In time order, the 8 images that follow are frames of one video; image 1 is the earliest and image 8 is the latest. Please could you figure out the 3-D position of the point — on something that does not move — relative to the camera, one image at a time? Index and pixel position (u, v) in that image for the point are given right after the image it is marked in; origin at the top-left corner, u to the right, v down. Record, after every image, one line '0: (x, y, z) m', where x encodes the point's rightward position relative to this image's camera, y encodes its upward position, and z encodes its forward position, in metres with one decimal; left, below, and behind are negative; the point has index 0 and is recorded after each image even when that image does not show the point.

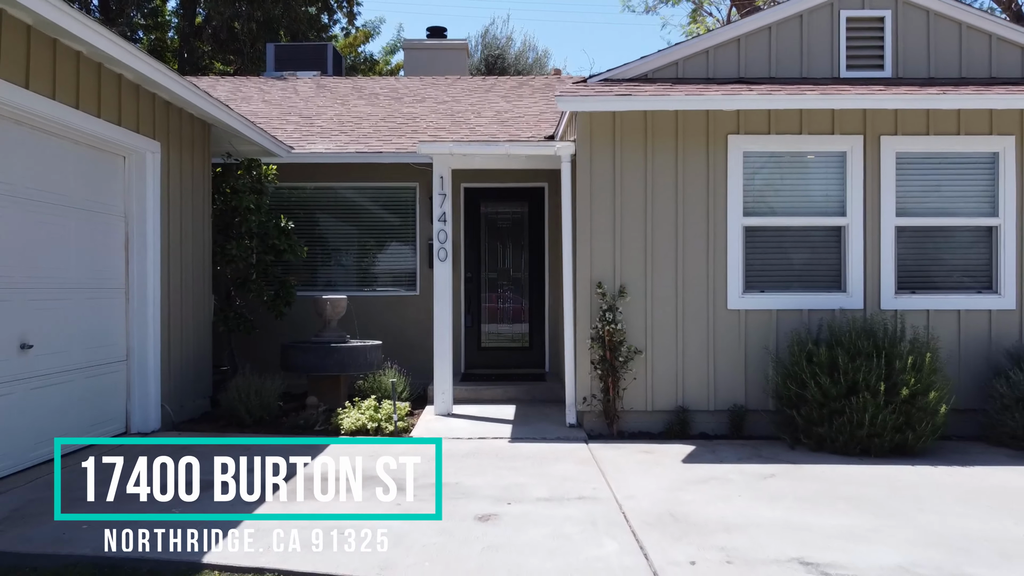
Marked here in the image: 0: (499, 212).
0: (-0.2, +0.9, +8.8) m
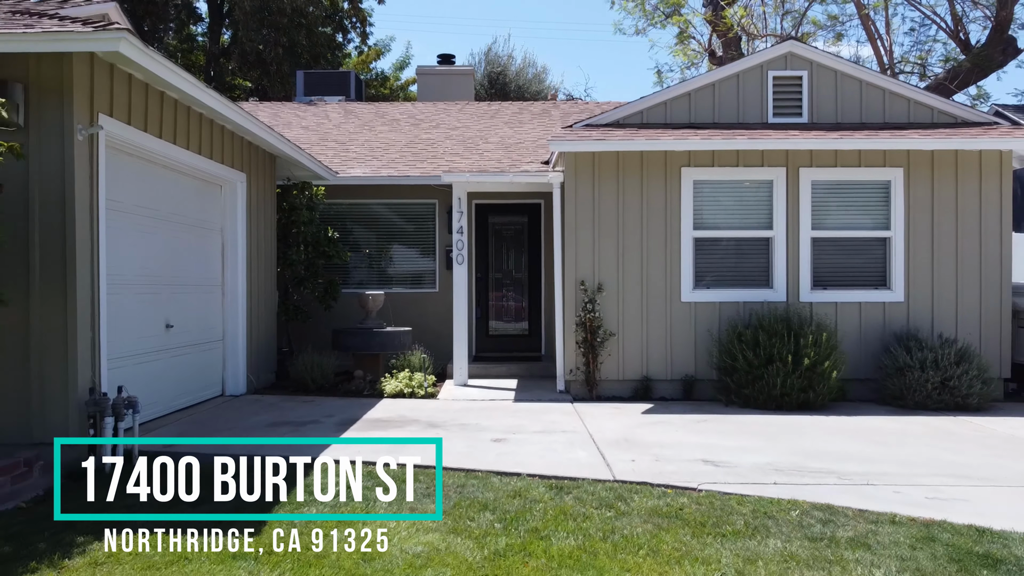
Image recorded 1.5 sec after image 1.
0: (-0.1, +1.0, +10.7) m
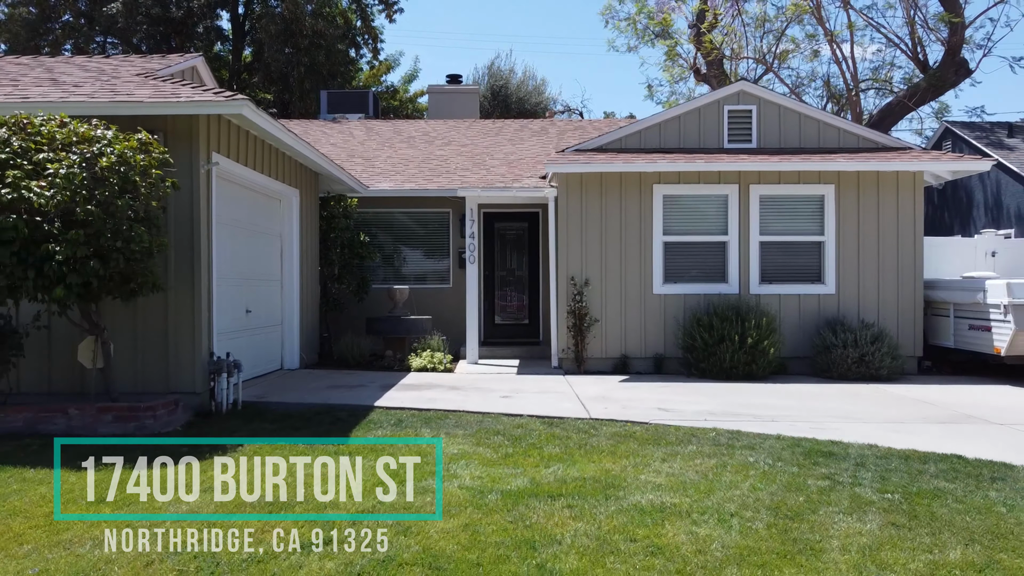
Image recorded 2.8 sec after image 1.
0: (-0.1, +1.1, +12.6) m
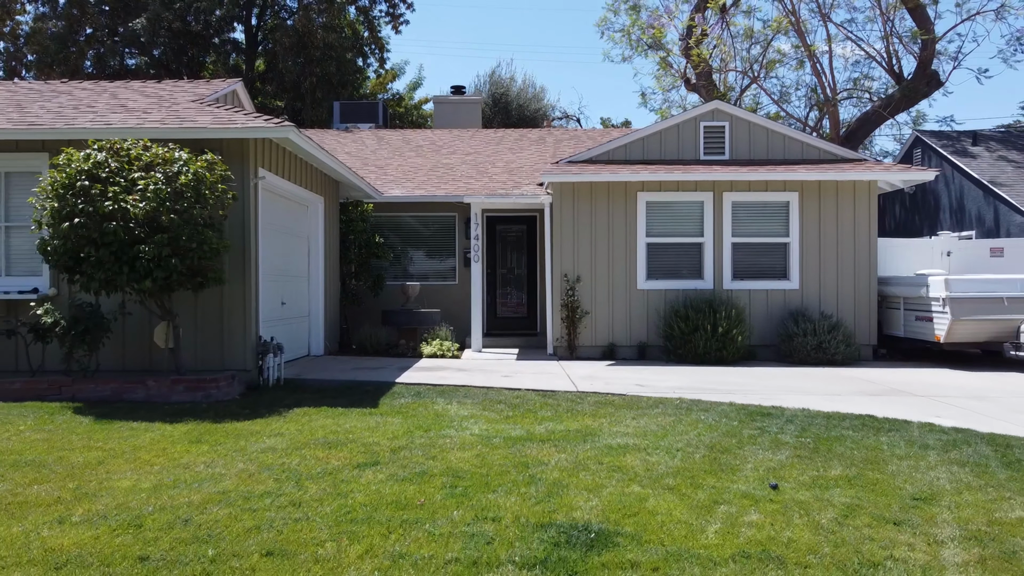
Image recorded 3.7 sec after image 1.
0: (-0.1, +1.1, +13.9) m
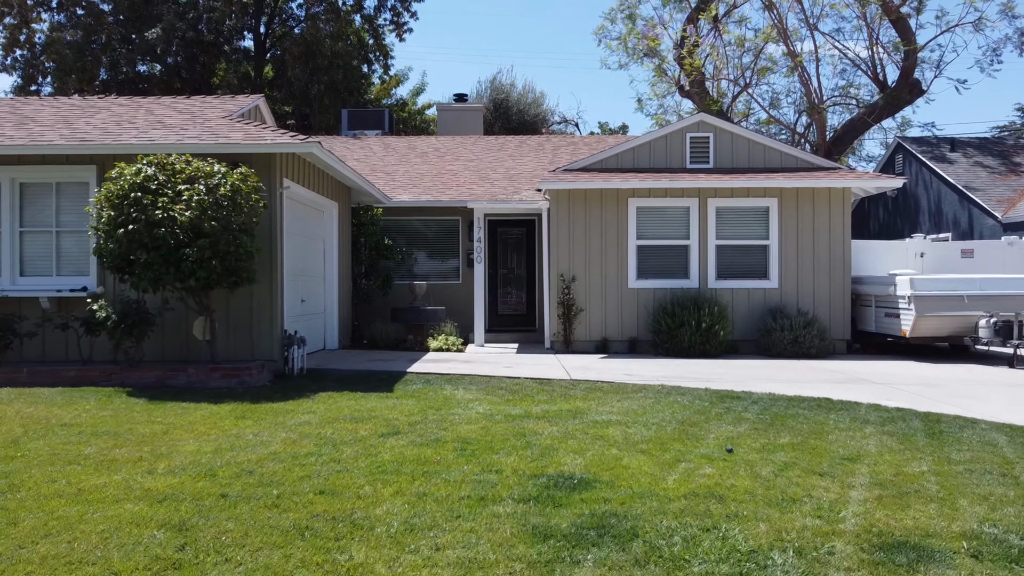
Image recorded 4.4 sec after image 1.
0: (-0.1, +1.1, +14.9) m
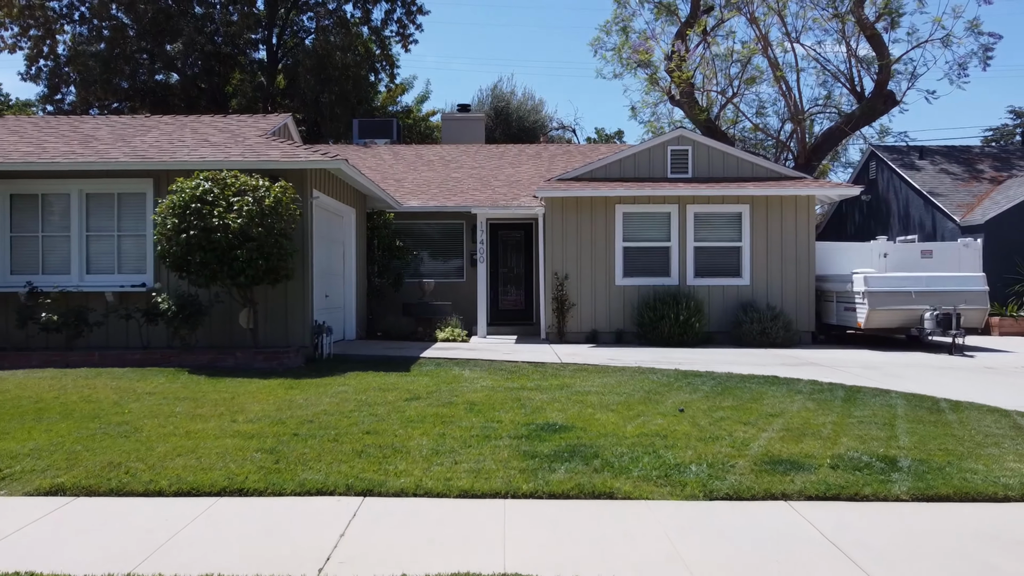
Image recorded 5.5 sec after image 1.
0: (-0.1, +1.2, +16.3) m
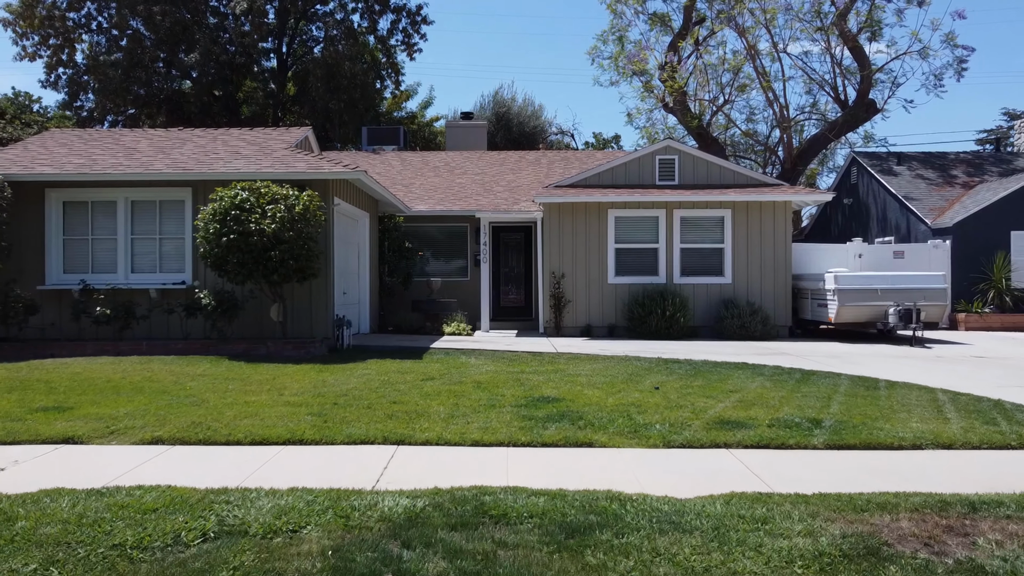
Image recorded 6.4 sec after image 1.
0: (-0.1, +1.2, +17.6) m
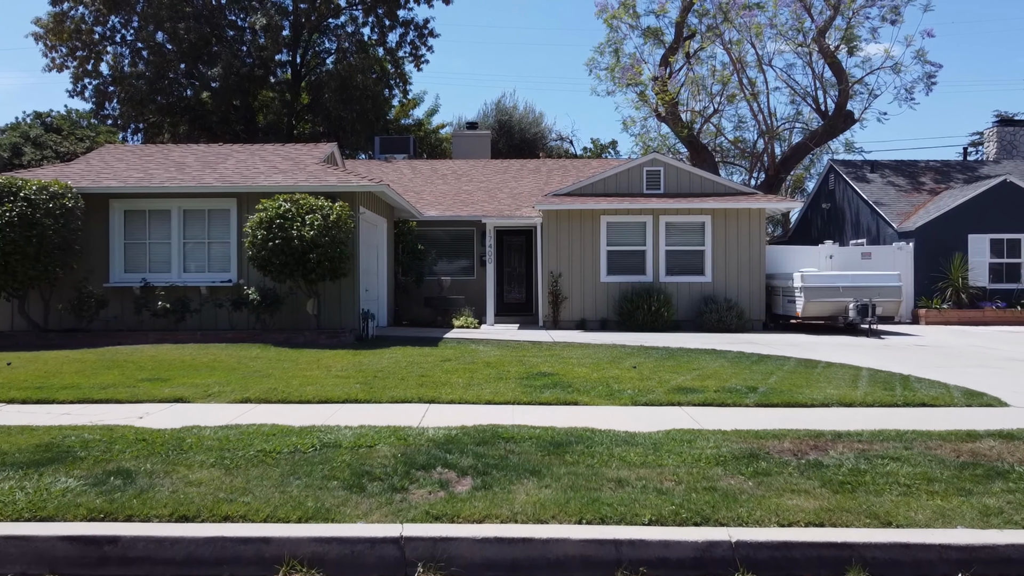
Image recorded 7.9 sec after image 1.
0: (0.0, +1.3, +19.3) m
